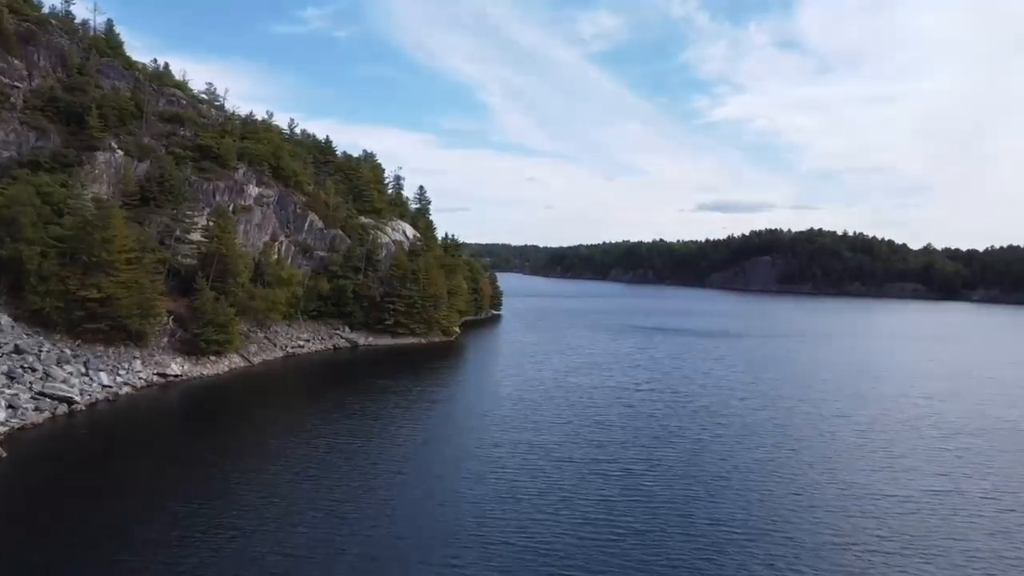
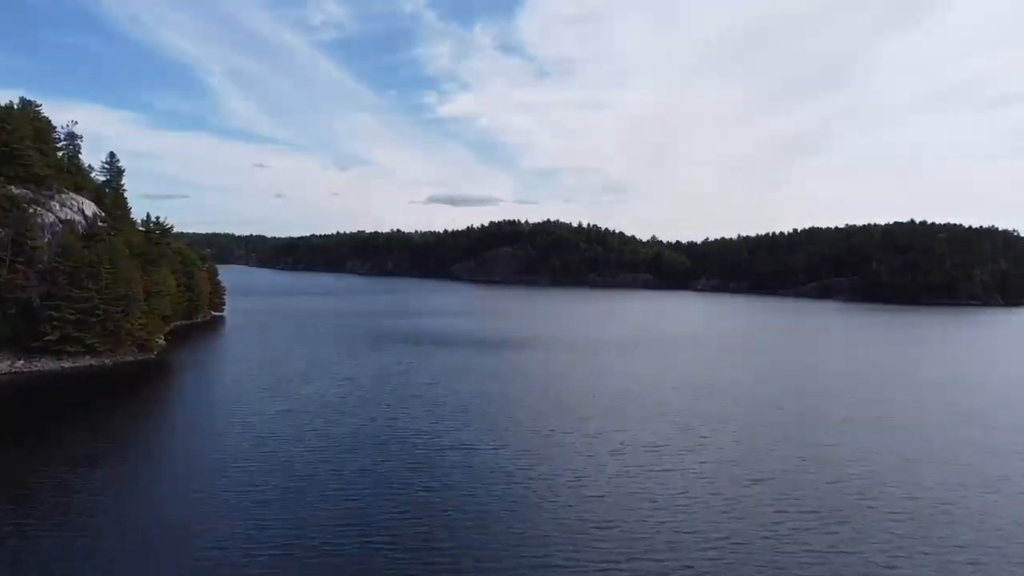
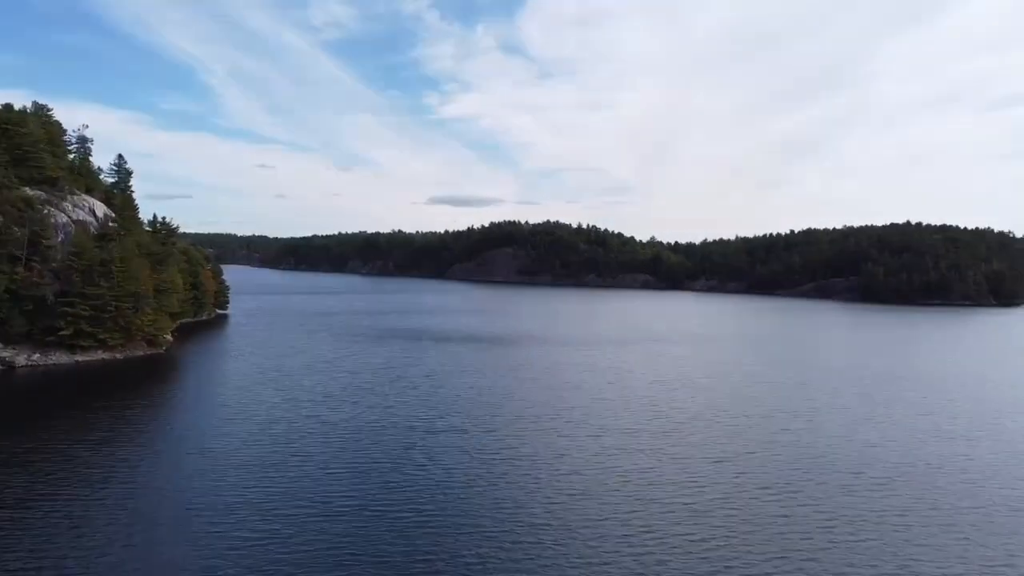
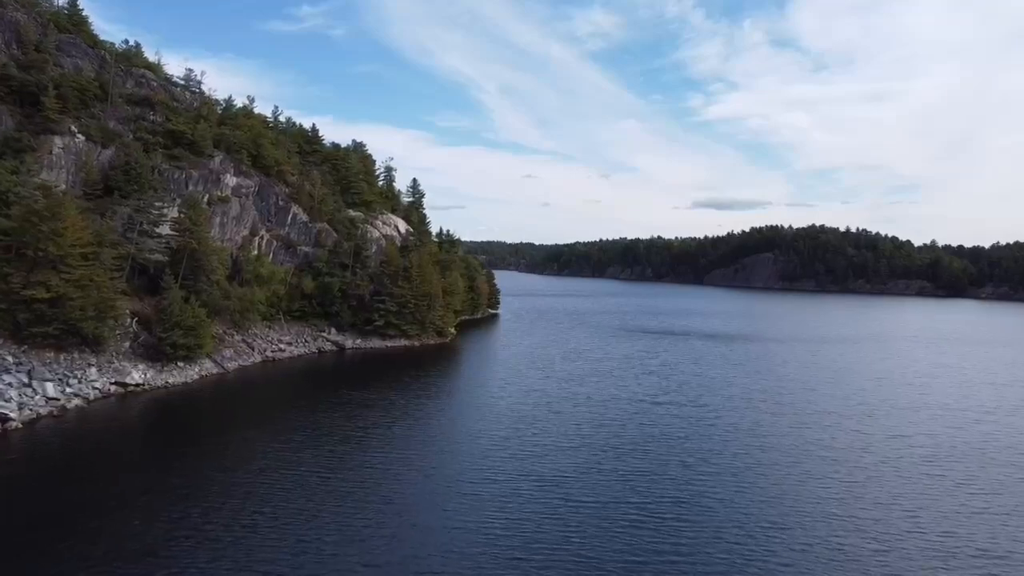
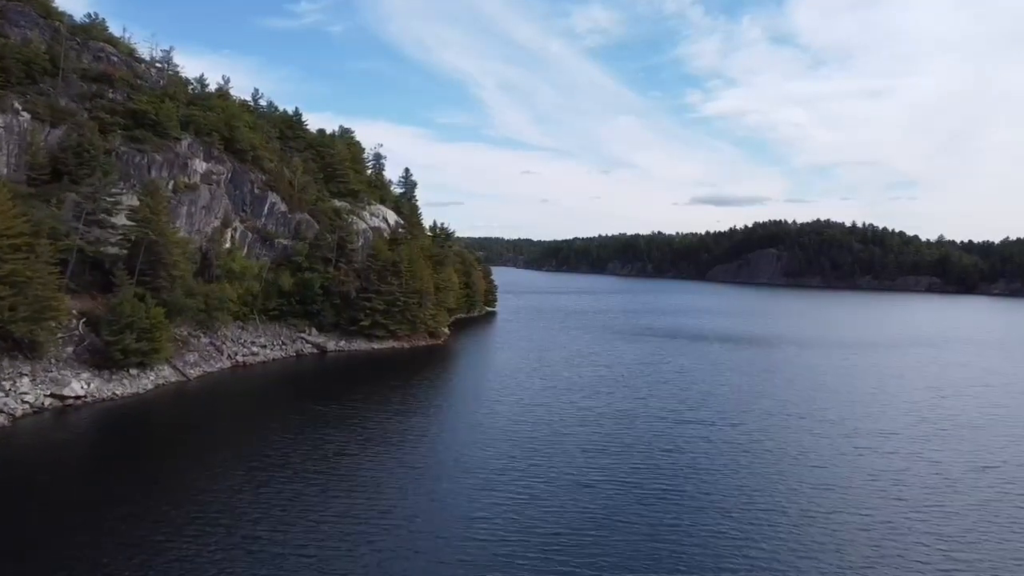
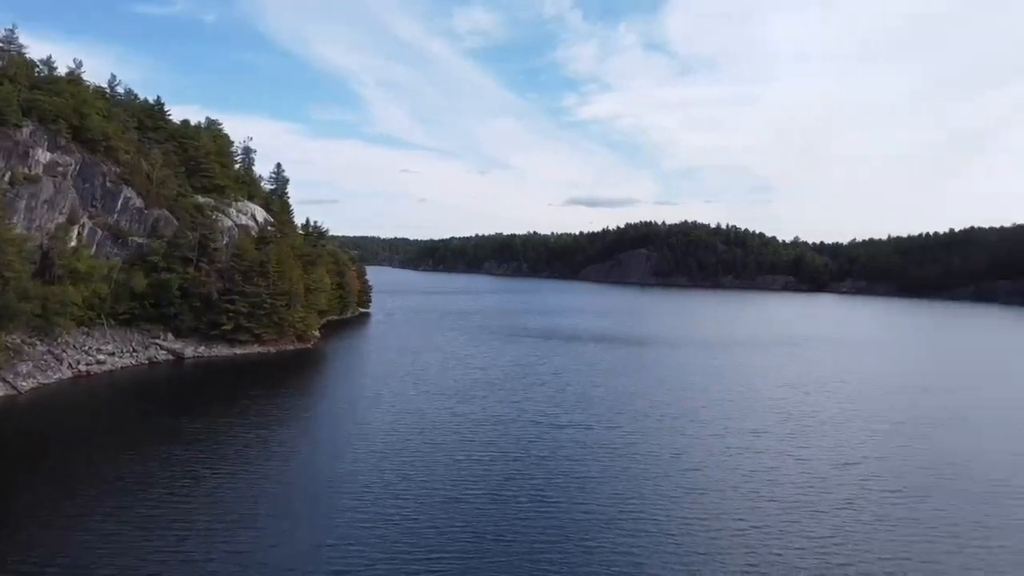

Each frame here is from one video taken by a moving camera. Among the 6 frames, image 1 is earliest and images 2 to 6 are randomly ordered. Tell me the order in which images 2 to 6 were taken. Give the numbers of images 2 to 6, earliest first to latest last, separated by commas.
4, 5, 6, 3, 2
